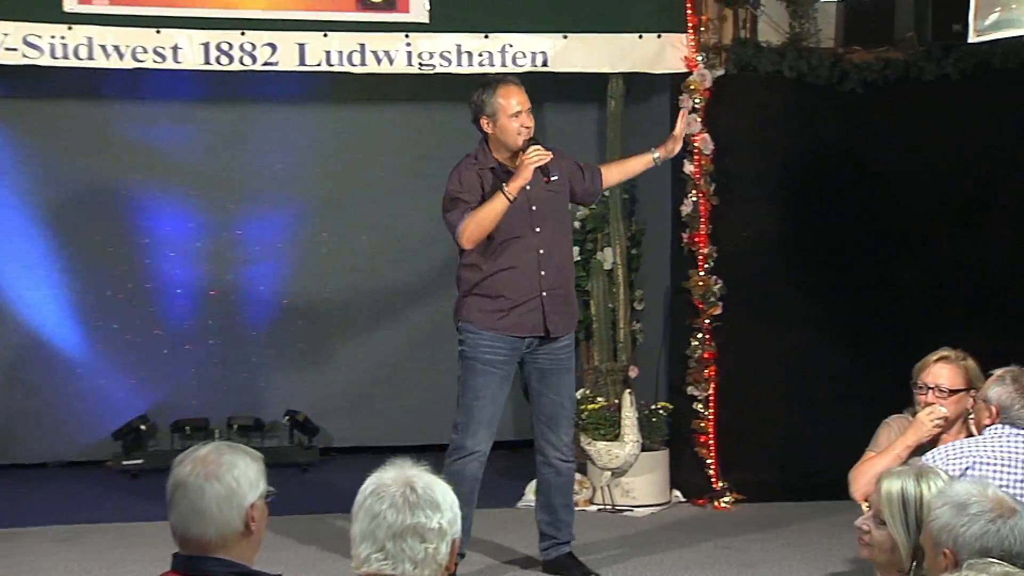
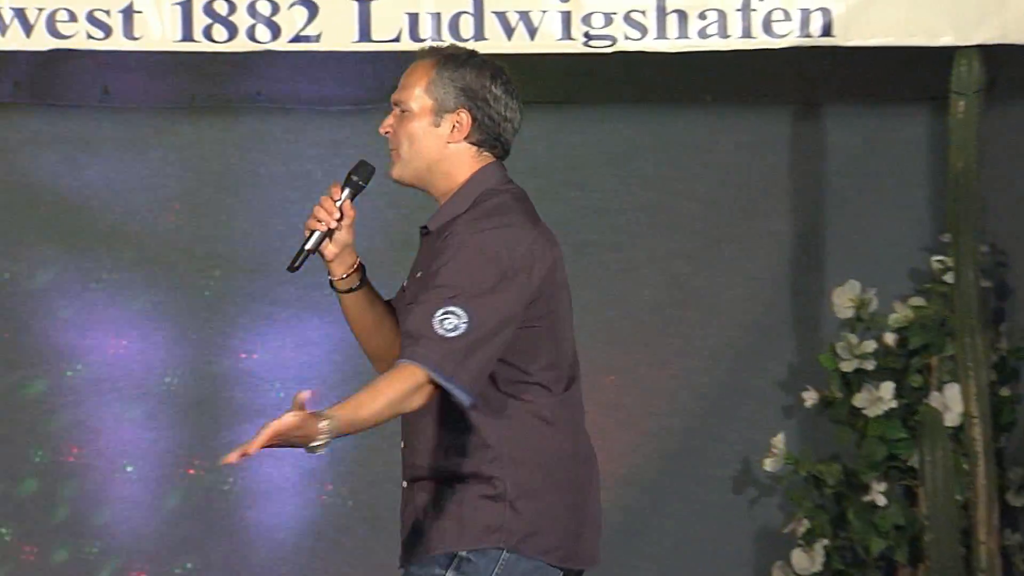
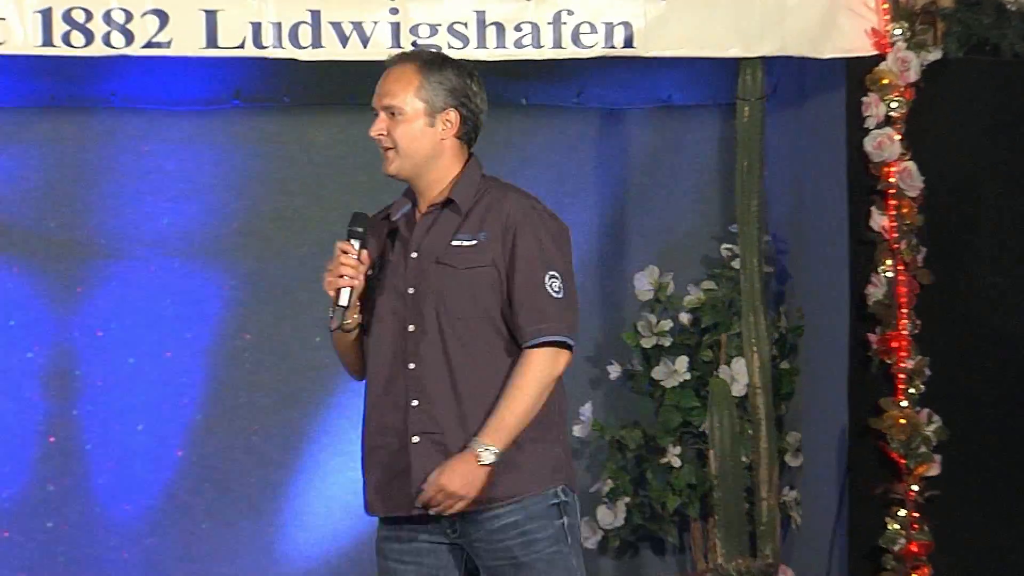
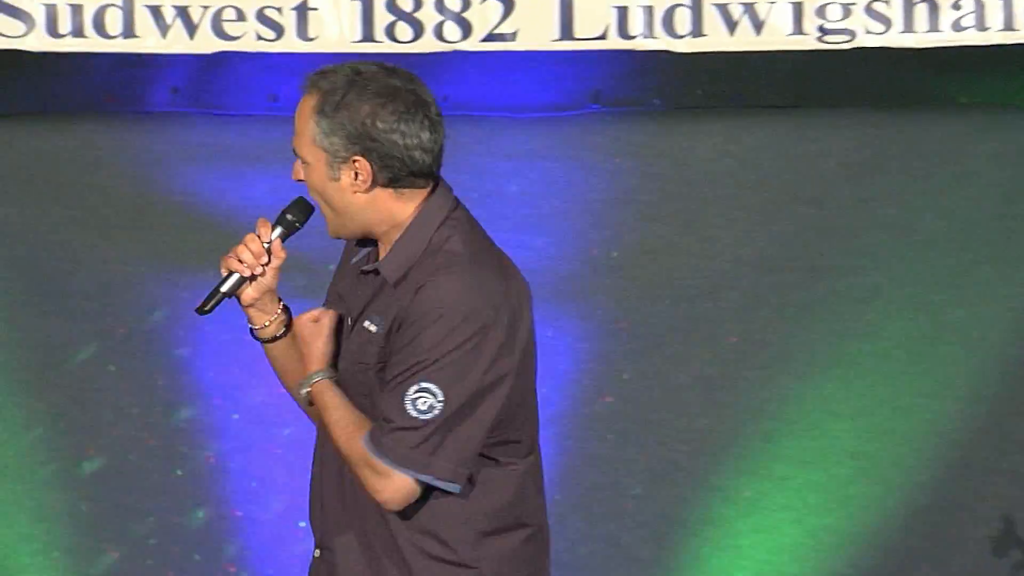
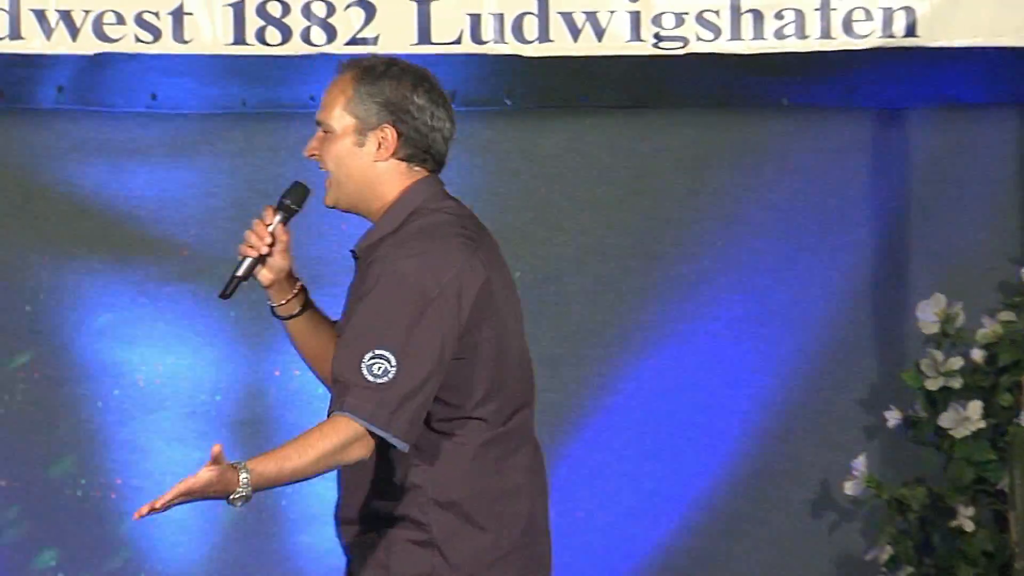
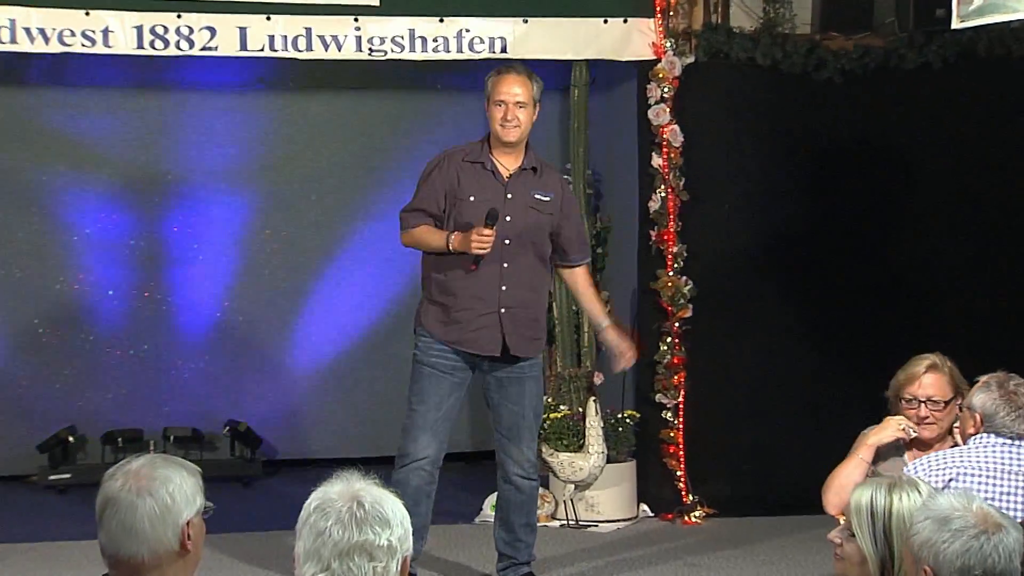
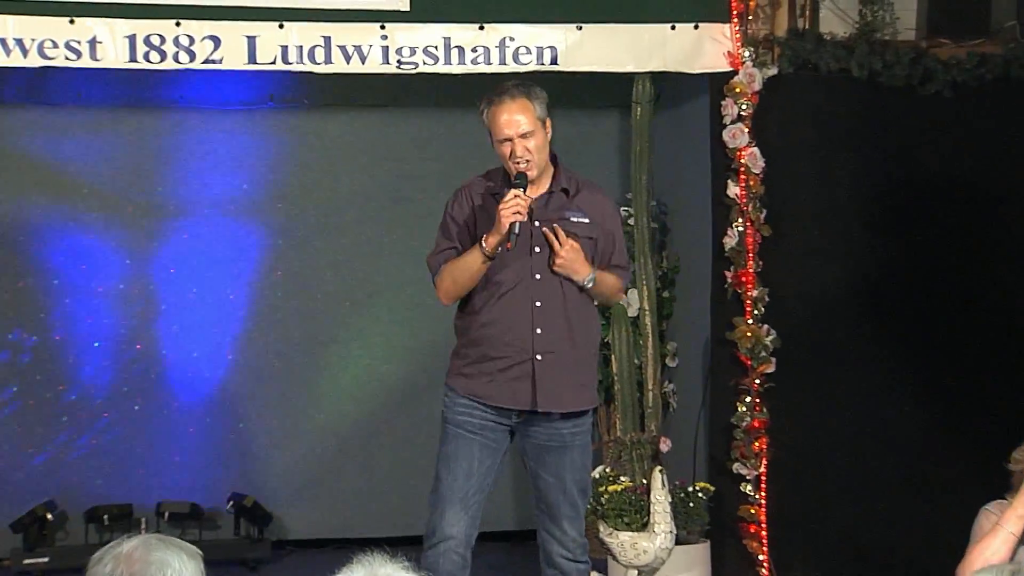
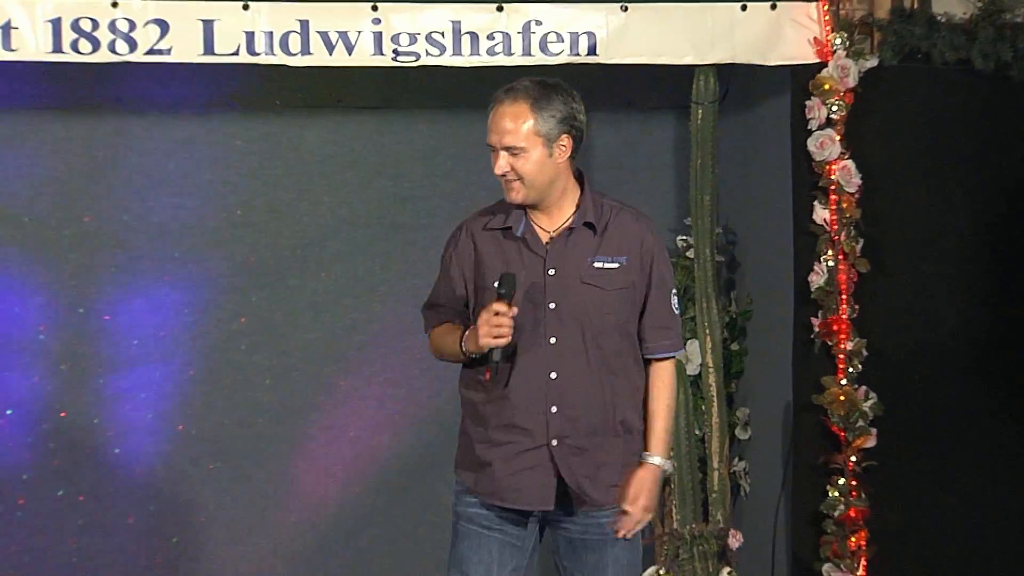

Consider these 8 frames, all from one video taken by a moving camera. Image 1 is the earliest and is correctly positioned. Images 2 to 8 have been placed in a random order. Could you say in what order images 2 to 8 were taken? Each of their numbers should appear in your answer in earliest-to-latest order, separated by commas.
6, 7, 8, 3, 2, 5, 4
